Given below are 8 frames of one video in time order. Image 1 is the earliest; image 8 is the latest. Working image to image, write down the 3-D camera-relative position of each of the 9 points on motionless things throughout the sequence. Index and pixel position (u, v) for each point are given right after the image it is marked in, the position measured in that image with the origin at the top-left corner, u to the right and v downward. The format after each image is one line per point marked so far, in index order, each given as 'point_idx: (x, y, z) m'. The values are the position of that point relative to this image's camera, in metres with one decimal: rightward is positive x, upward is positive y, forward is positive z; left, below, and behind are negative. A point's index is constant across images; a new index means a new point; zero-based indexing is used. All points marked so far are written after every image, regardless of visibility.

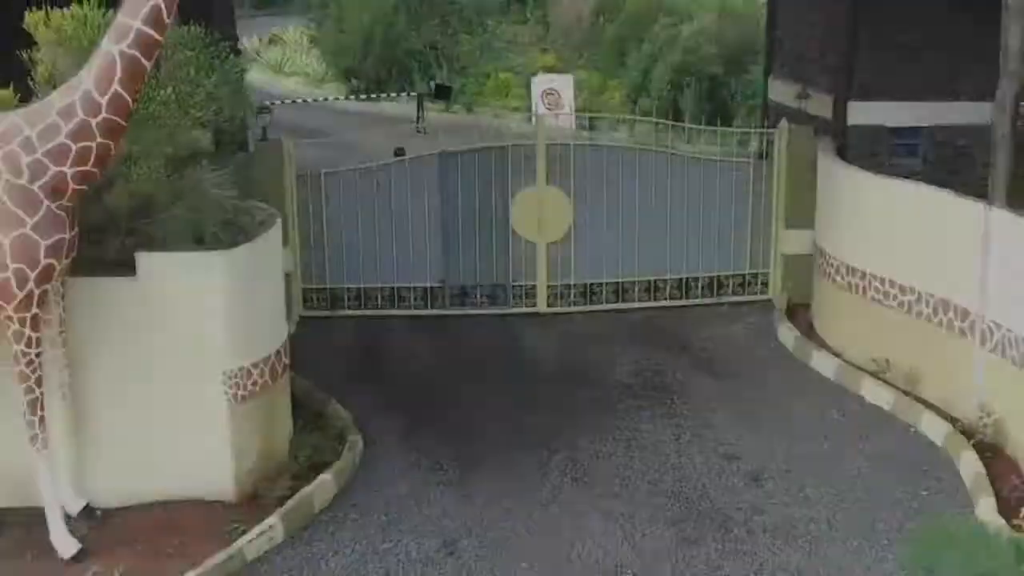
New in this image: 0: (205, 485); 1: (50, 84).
0: (-1.2, -0.8, +6.9) m
1: (-1.7, +0.7, +6.5) m
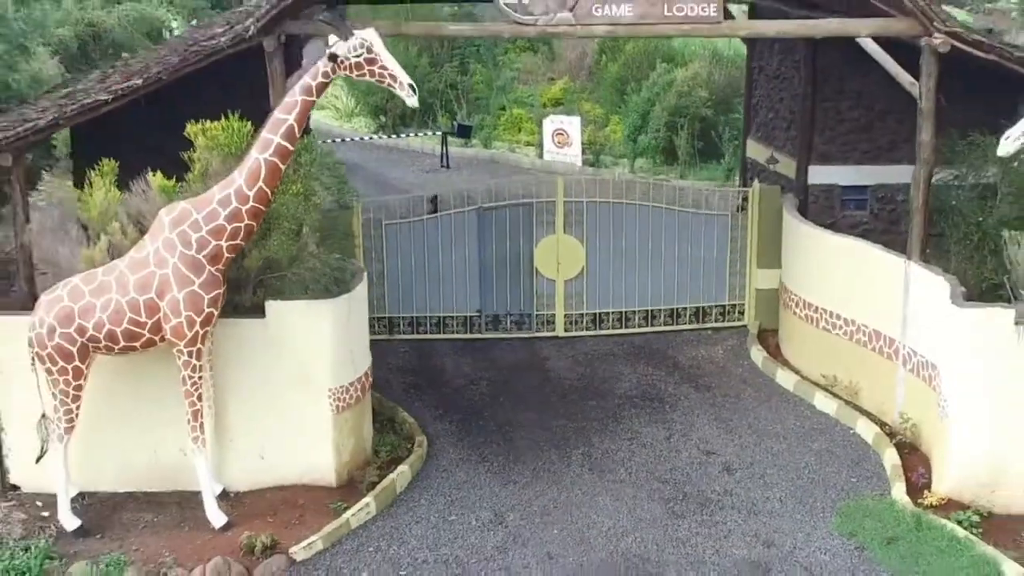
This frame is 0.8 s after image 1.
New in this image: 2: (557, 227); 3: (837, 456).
0: (-1.0, -1.0, +9.2) m
1: (-1.5, +0.5, +8.8) m
2: (+0.3, +0.4, +11.9) m
3: (+1.8, -0.9, +9.8) m
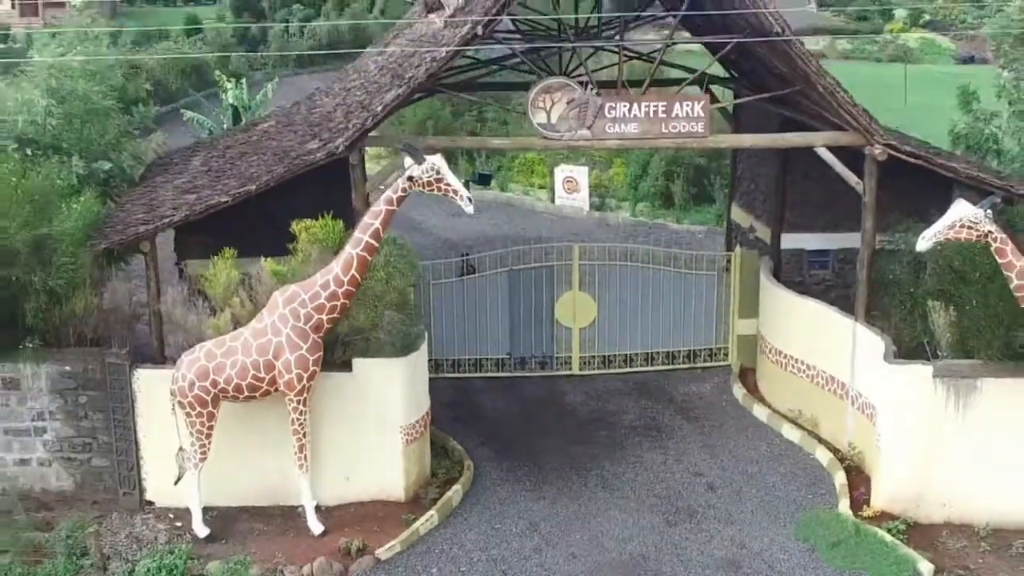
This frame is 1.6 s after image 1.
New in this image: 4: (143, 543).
0: (-0.8, -1.4, +11.8) m
1: (-1.3, +0.1, +11.4) m
2: (+0.5, 0.0, +14.5) m
3: (+2.0, -1.3, +12.4) m
4: (-2.3, -1.6, +11.2) m
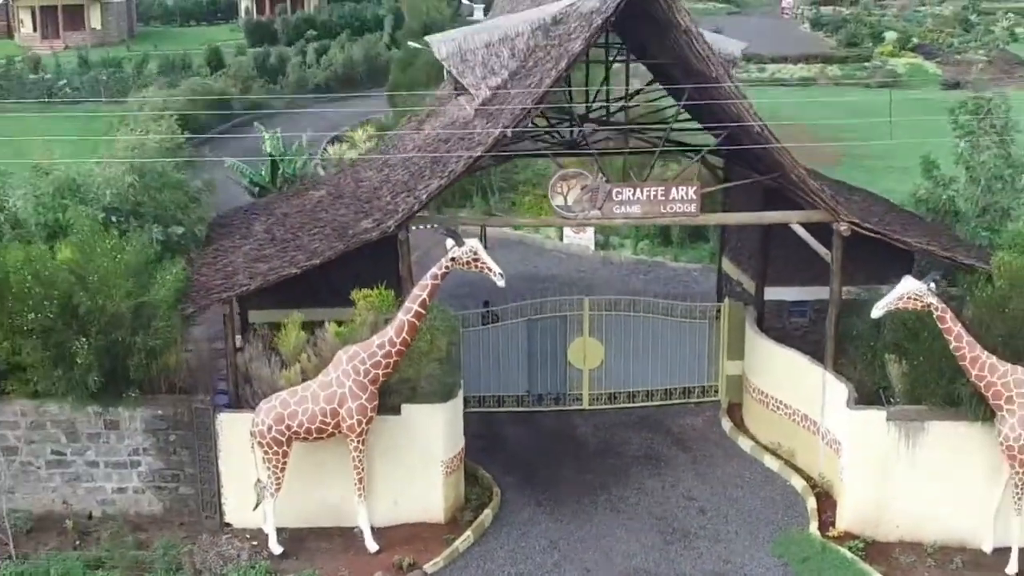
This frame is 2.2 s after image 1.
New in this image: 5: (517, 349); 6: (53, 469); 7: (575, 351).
0: (-0.6, -1.8, +14.0) m
1: (-1.1, -0.3, +13.6) m
2: (+0.7, -0.4, +16.7) m
3: (+2.2, -1.8, +14.6) m
4: (-2.2, -2.1, +13.4) m
5: (+0.1, -0.6, +16.8) m
6: (-3.7, -1.5, +14.3) m
7: (+0.6, -0.6, +16.8) m
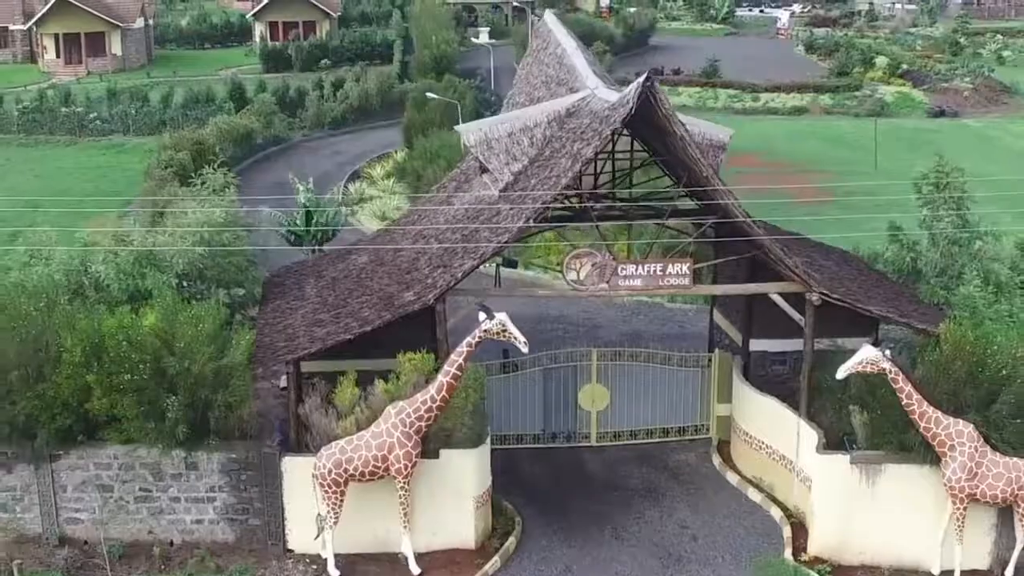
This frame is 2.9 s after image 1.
0: (-0.5, -2.4, +16.5) m
1: (-0.9, -0.9, +16.1) m
2: (+0.9, -1.0, +19.2) m
3: (+2.4, -2.4, +17.1) m
4: (-2.0, -2.7, +15.9) m
5: (+0.2, -1.2, +19.2) m
6: (-3.5, -2.0, +16.8) m
7: (+0.8, -1.2, +19.3) m
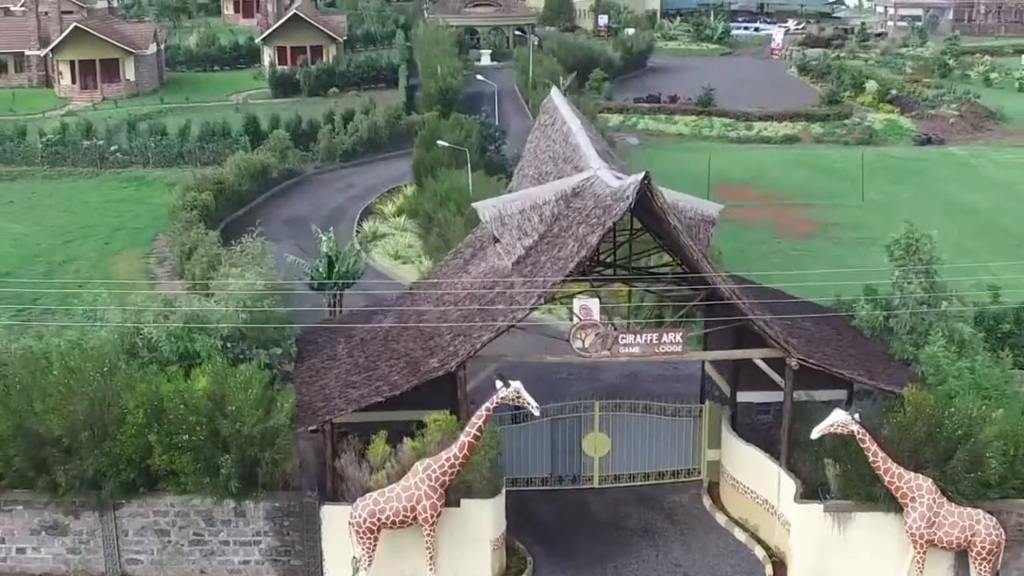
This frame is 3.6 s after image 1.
0: (-0.3, -3.1, +18.6) m
1: (-0.8, -1.6, +18.2) m
2: (+1.0, -1.7, +21.3) m
3: (+2.5, -3.1, +19.2) m
4: (-1.8, -3.4, +18.0) m
5: (+0.4, -1.9, +21.3) m
6: (-3.4, -2.8, +18.9) m
7: (+0.9, -1.9, +21.4) m
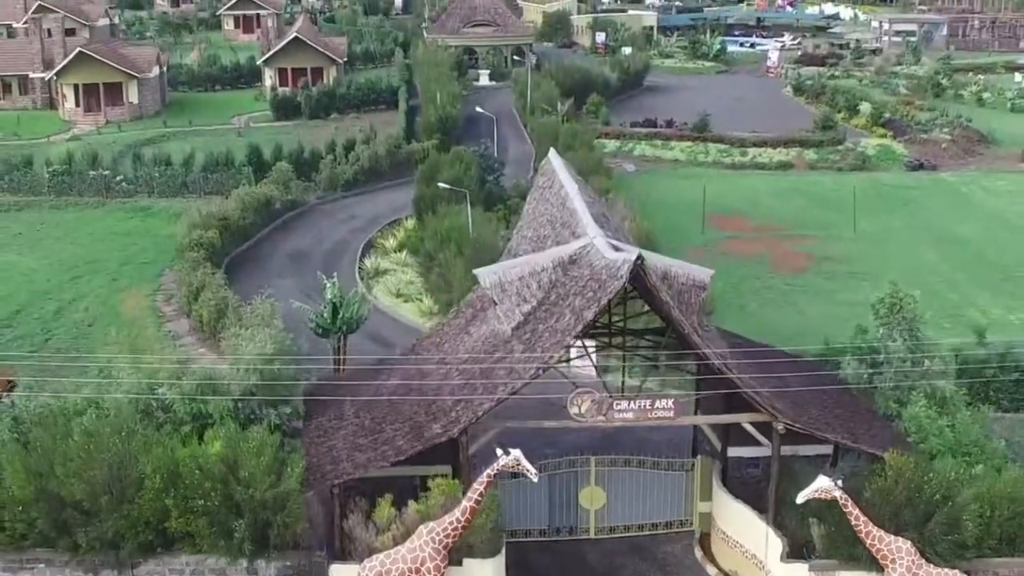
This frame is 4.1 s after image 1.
0: (-0.3, -3.9, +19.5) m
1: (-0.8, -2.4, +19.1) m
2: (+1.0, -2.5, +22.2) m
3: (+2.5, -3.8, +20.1) m
4: (-1.8, -4.1, +18.9) m
5: (+0.4, -2.6, +22.2) m
6: (-3.4, -3.5, +19.8) m
7: (+0.9, -2.6, +22.3) m
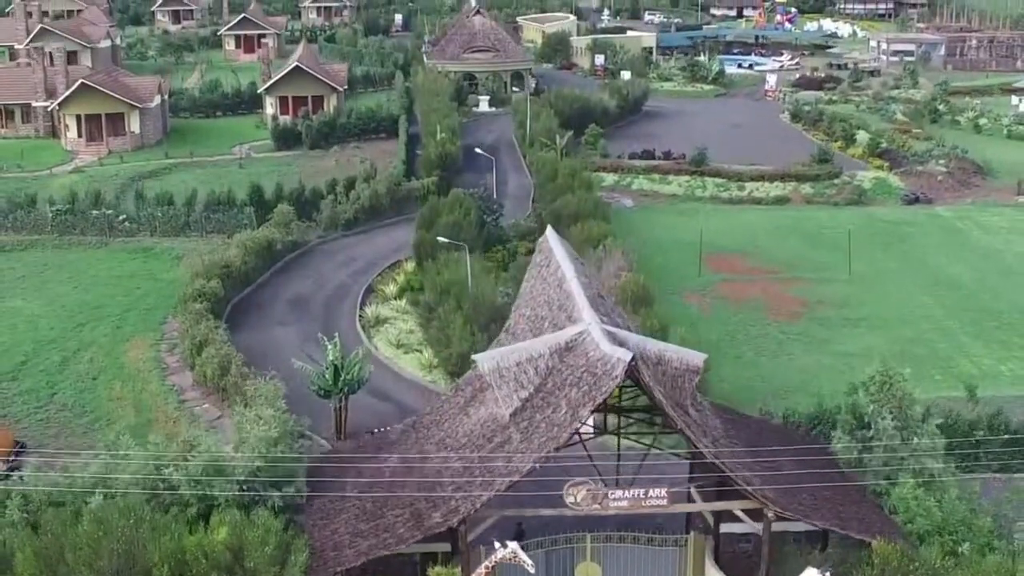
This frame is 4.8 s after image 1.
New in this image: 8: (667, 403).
0: (-0.3, -4.9, +20.0) m
1: (-0.8, -3.4, +19.6) m
2: (+1.0, -3.5, +22.7) m
3: (+2.5, -4.9, +20.6) m
4: (-1.9, -5.2, +19.4) m
5: (+0.3, -3.7, +22.8) m
6: (-3.4, -4.6, +20.3) m
7: (+0.9, -3.7, +22.8) m
8: (+1.7, -1.3, +19.1) m
